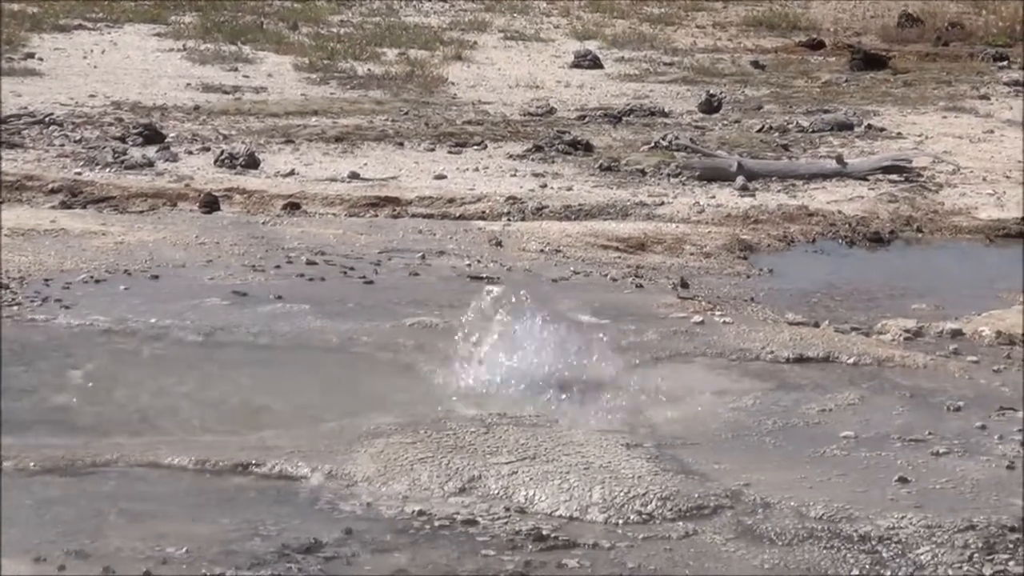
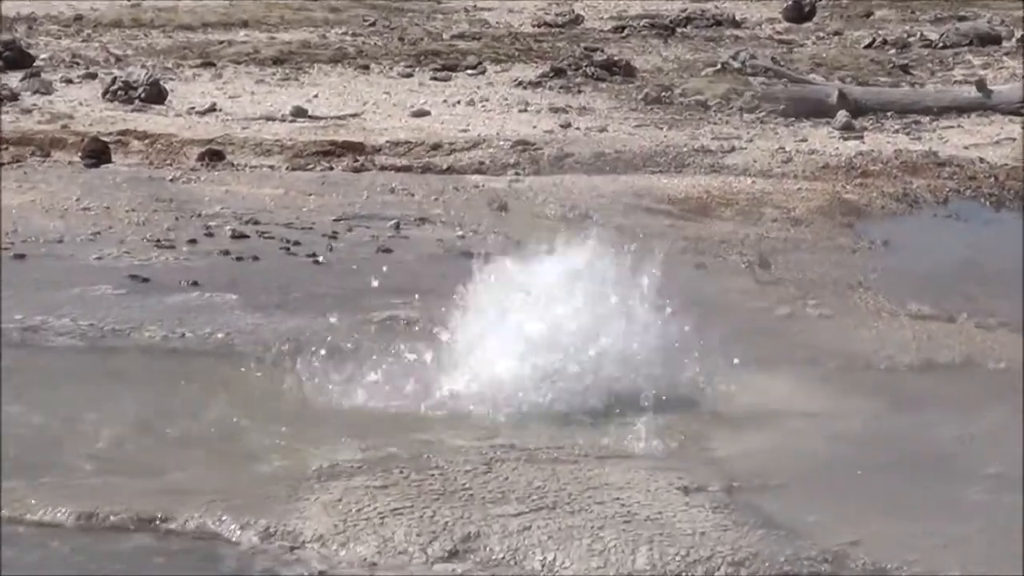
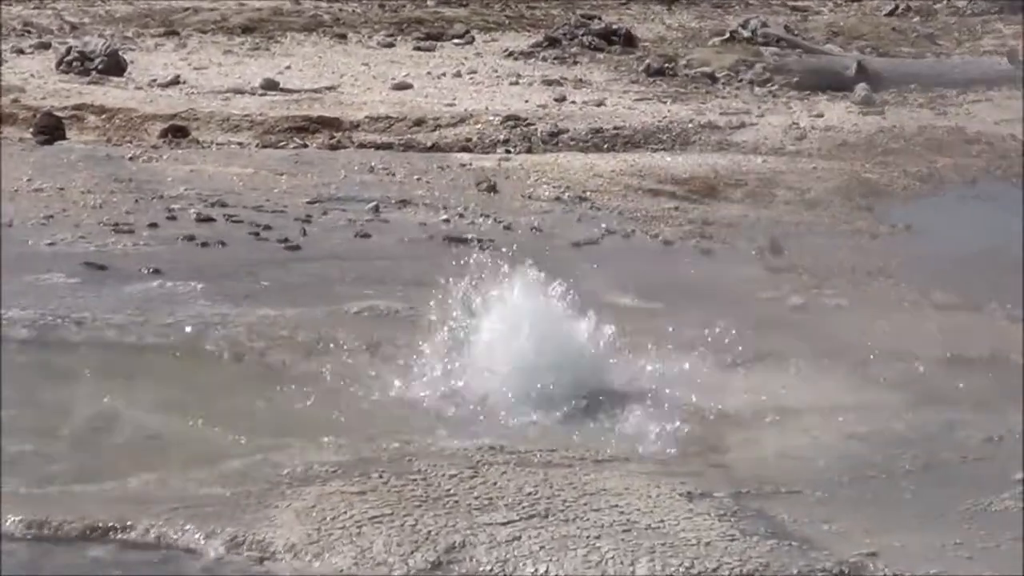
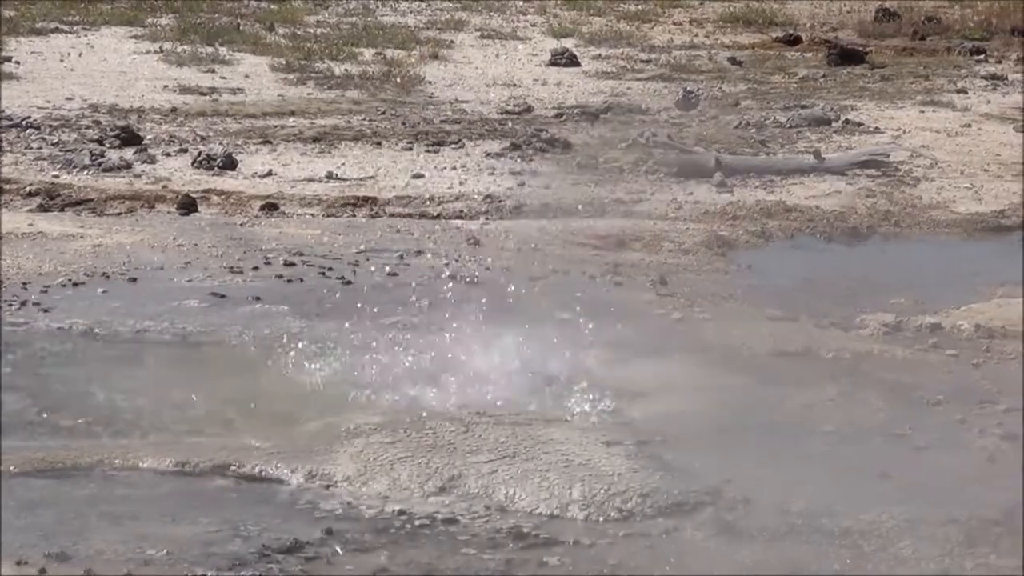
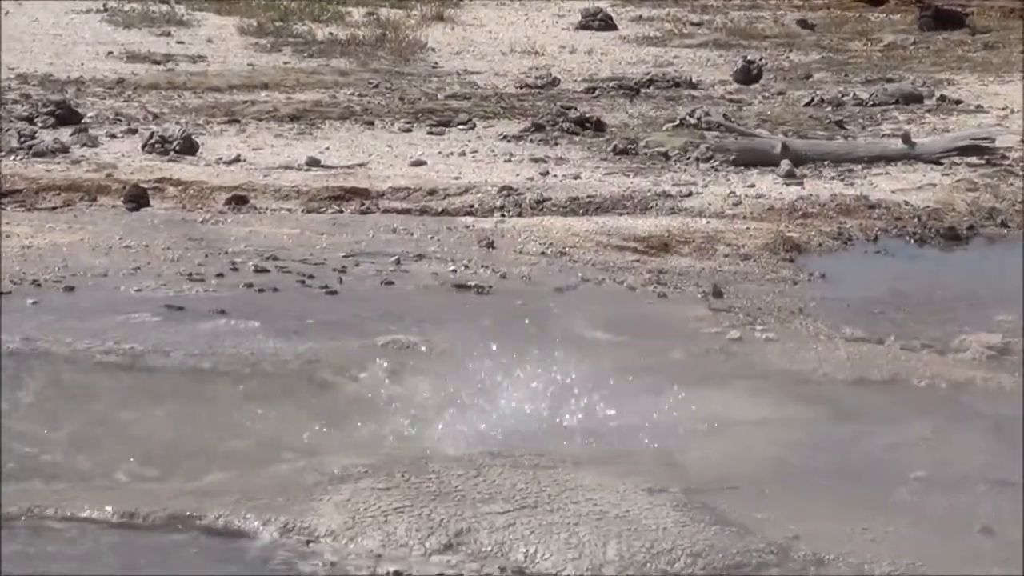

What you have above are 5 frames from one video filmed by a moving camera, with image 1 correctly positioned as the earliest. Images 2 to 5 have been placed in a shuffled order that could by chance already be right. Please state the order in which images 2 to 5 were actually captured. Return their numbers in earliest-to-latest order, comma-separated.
4, 5, 2, 3
